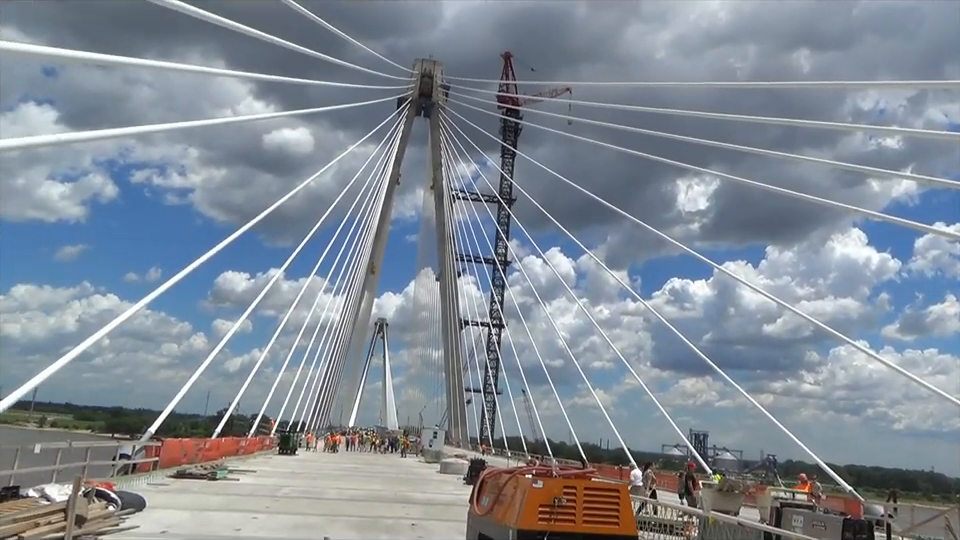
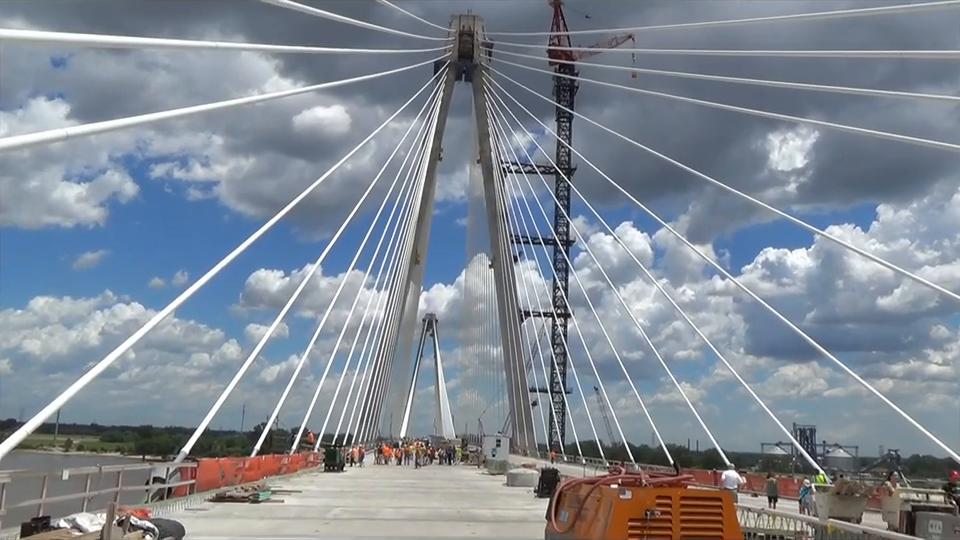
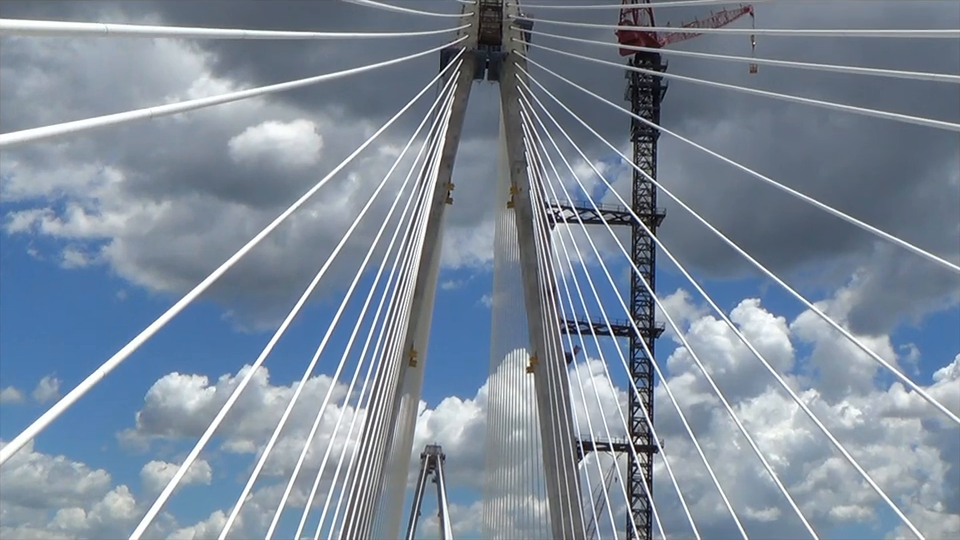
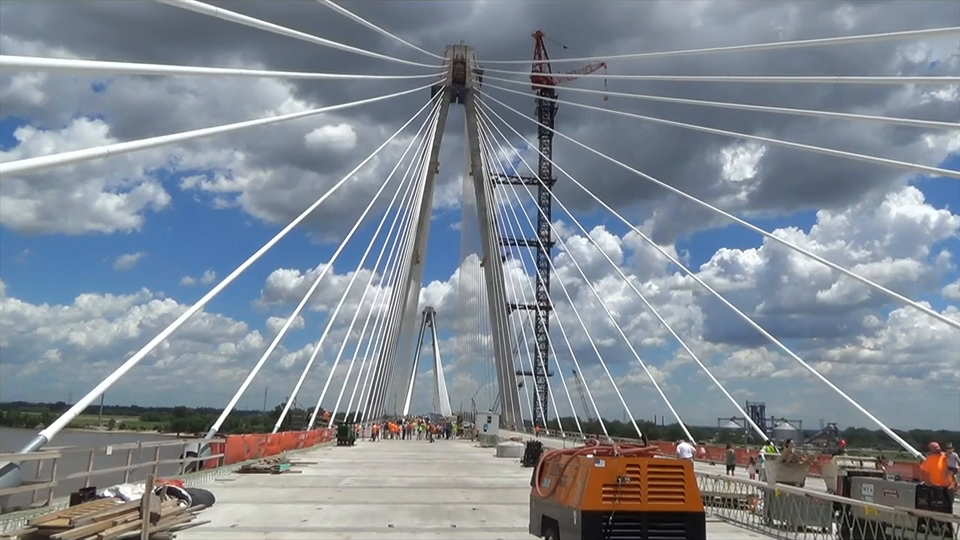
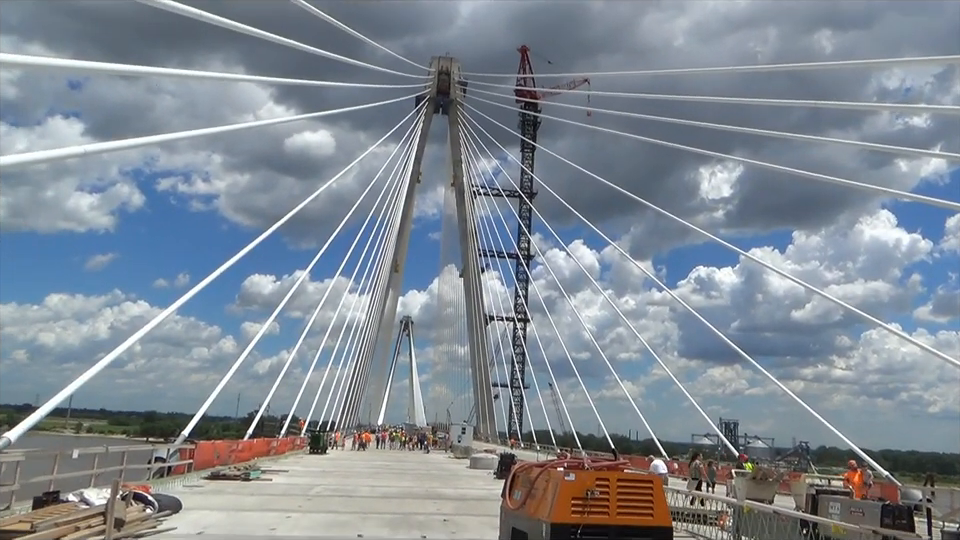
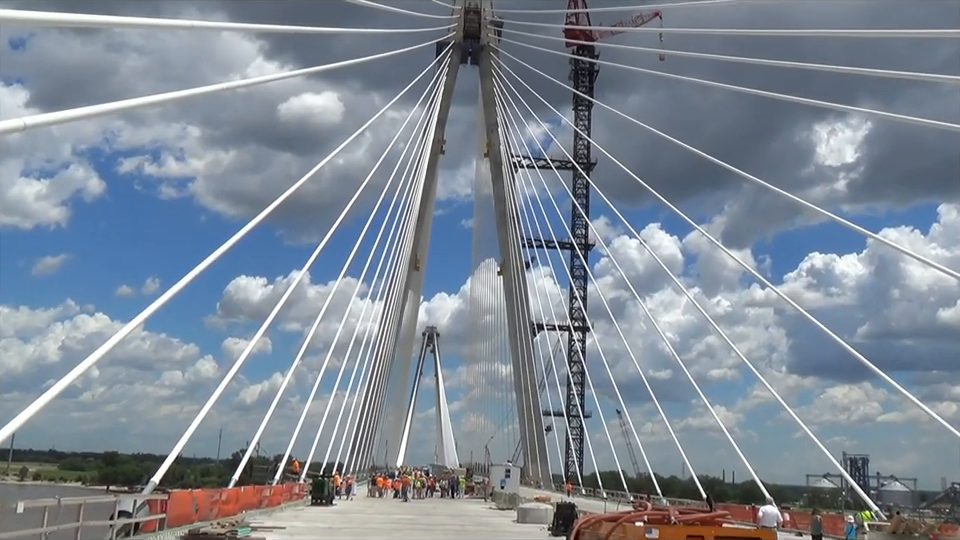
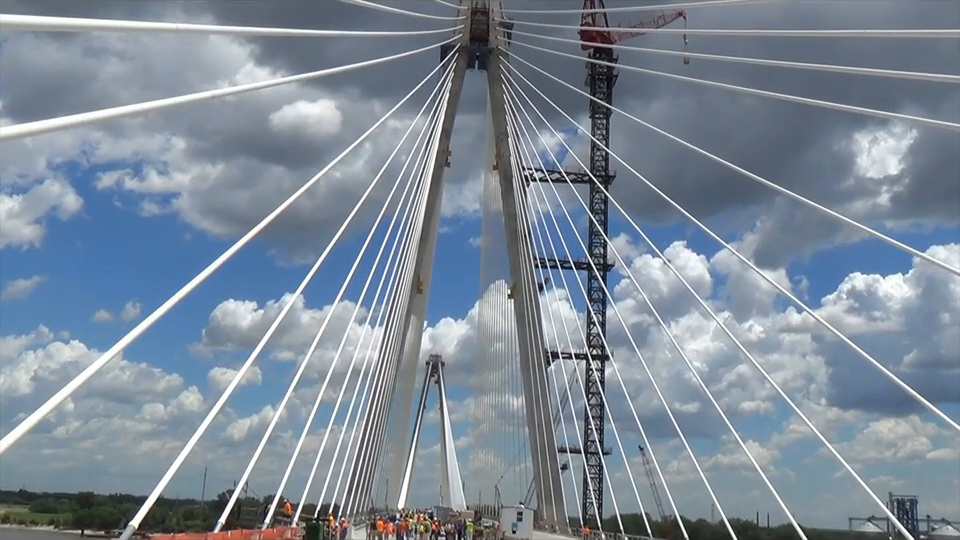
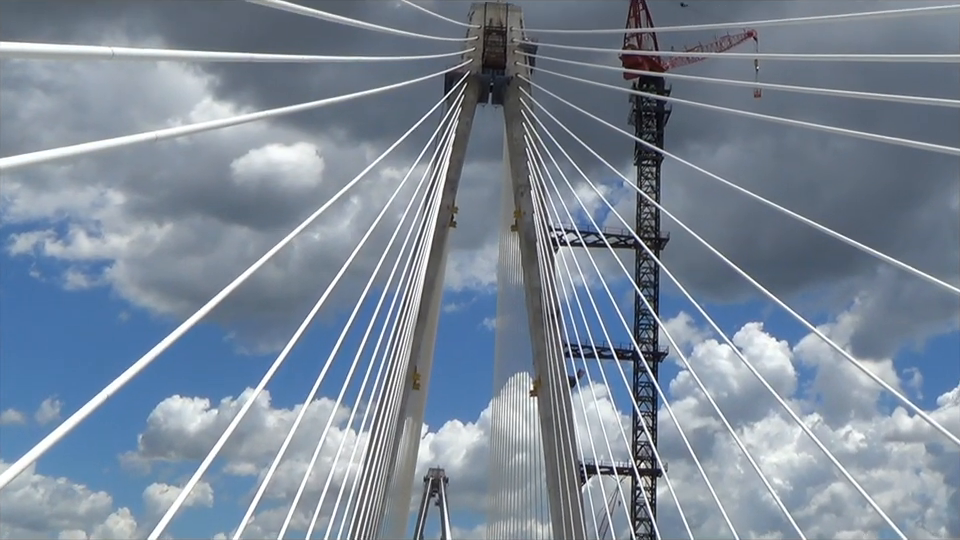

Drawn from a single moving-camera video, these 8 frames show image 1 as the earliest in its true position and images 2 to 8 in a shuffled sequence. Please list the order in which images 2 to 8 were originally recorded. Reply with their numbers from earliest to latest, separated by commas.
5, 4, 2, 6, 7, 8, 3
